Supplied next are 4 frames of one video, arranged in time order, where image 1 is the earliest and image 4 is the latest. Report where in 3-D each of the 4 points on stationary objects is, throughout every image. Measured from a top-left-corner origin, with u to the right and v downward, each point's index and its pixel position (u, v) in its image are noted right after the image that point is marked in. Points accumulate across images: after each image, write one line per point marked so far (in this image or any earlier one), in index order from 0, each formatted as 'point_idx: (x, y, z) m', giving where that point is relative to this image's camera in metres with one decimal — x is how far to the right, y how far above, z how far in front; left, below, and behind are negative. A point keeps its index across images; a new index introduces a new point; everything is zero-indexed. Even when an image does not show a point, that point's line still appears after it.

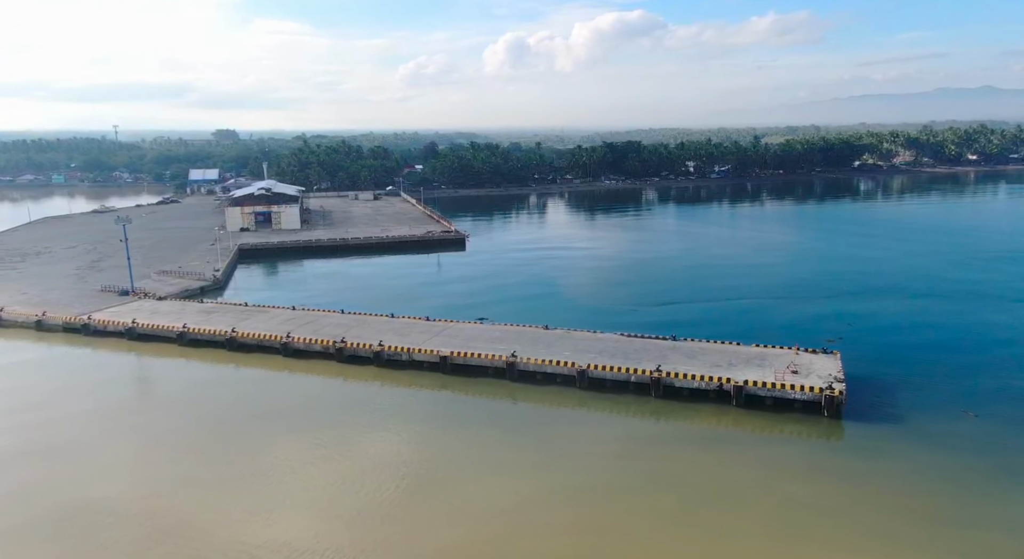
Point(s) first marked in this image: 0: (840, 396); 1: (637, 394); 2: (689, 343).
0: (+6.7, -2.4, +14.4) m
1: (+2.9, -2.6, +16.0) m
2: (+4.4, -1.6, +17.4) m
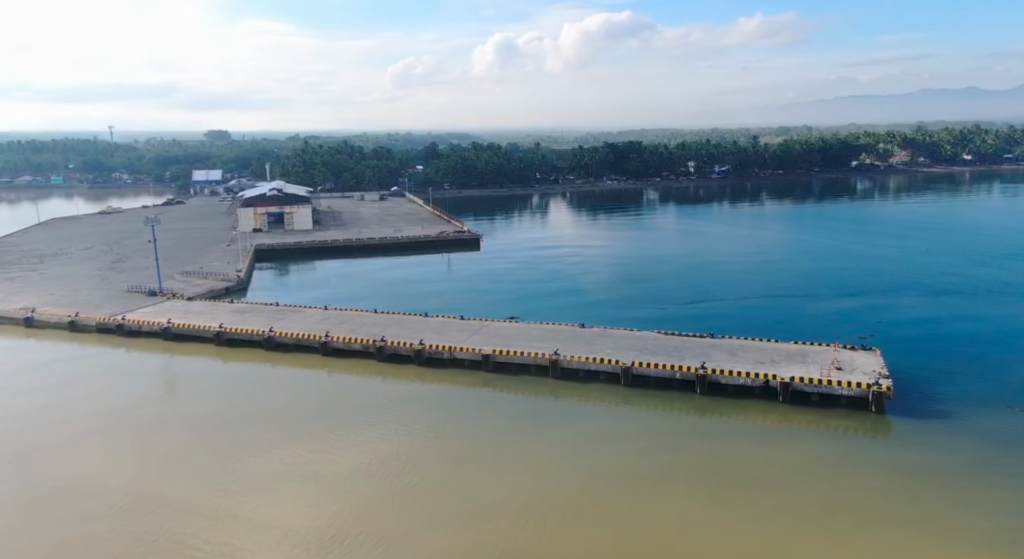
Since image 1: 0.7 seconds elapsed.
0: (+7.8, -2.3, +14.7) m
1: (+3.9, -2.6, +16.2) m
2: (+5.4, -1.6, +17.6) m
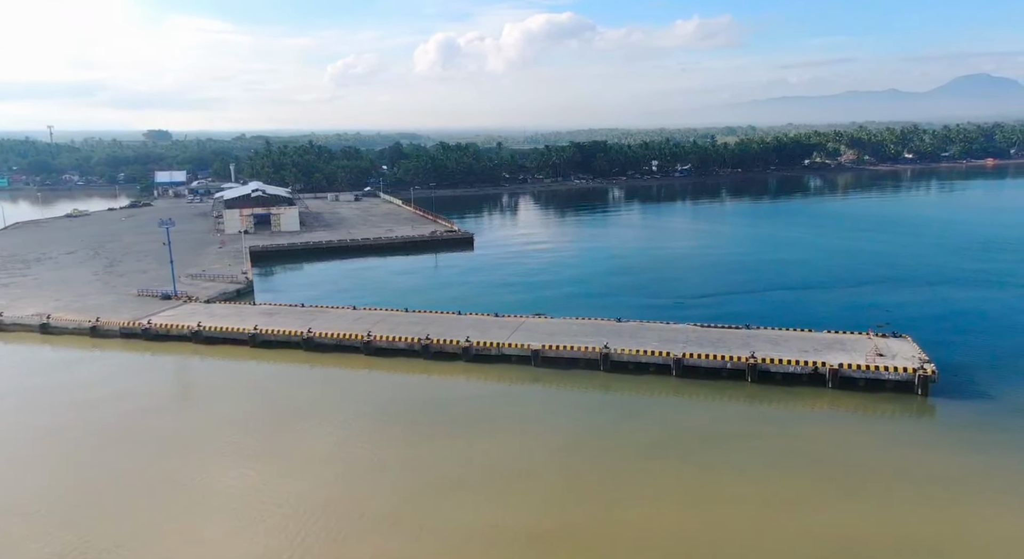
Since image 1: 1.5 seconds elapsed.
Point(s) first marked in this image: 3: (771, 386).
0: (+9.2, -2.1, +15.6) m
1: (+5.2, -2.4, +16.8) m
2: (+6.6, -1.4, +18.4) m
3: (+6.1, -2.5, +16.5) m
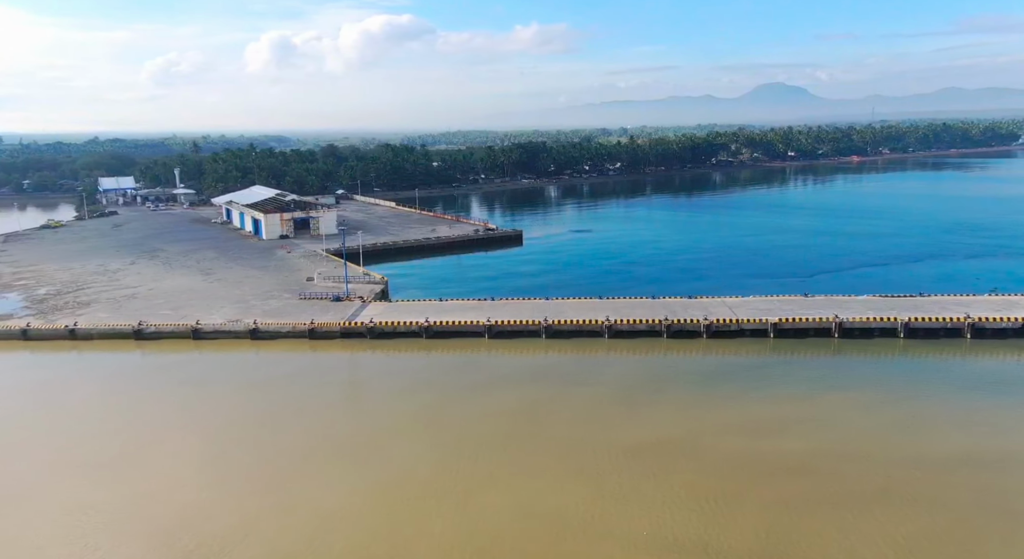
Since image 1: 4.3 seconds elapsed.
0: (+16.2, -1.2, +19.3) m
1: (+12.1, -1.7, +19.8) m
2: (+13.1, -0.6, +21.6) m
3: (+13.0, -1.7, +19.7) m
